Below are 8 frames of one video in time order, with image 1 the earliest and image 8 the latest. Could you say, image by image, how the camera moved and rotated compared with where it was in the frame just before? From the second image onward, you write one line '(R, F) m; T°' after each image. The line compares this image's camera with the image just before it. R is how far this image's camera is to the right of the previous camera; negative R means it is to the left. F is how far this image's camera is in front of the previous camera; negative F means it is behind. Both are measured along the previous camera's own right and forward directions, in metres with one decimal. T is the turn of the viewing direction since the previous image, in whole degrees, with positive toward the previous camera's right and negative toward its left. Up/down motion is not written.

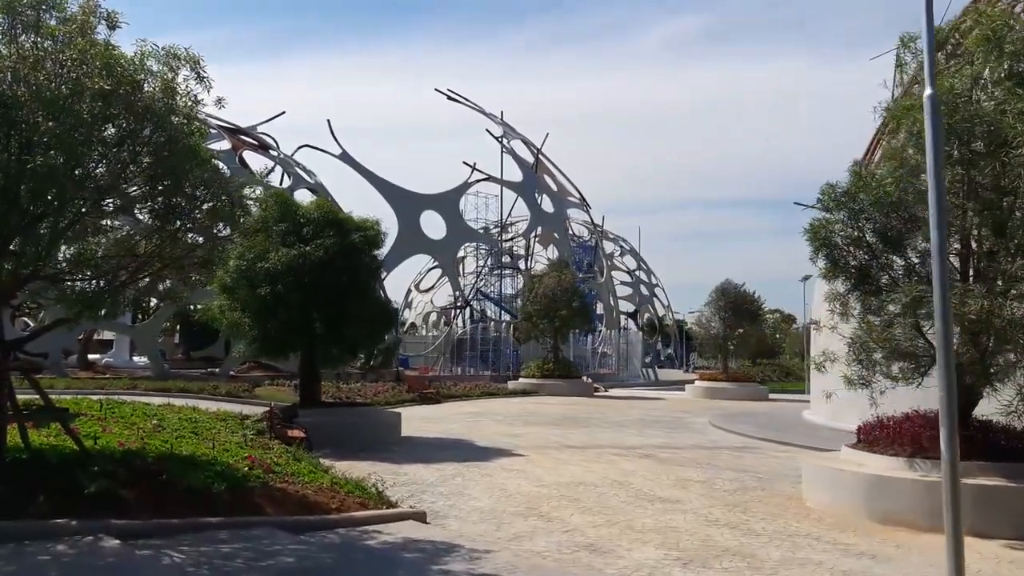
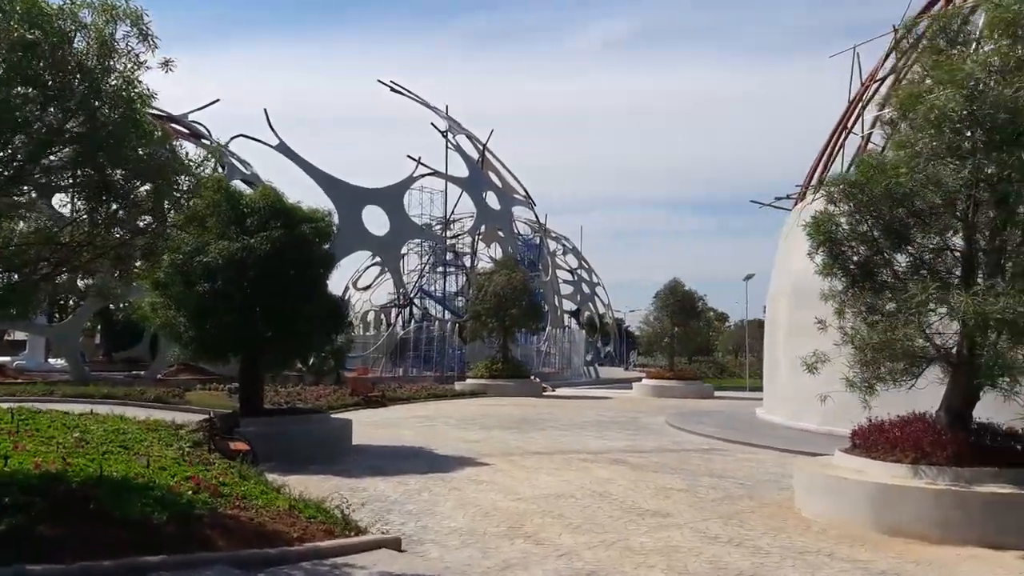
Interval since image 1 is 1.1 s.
(-0.5, +1.0) m; +4°
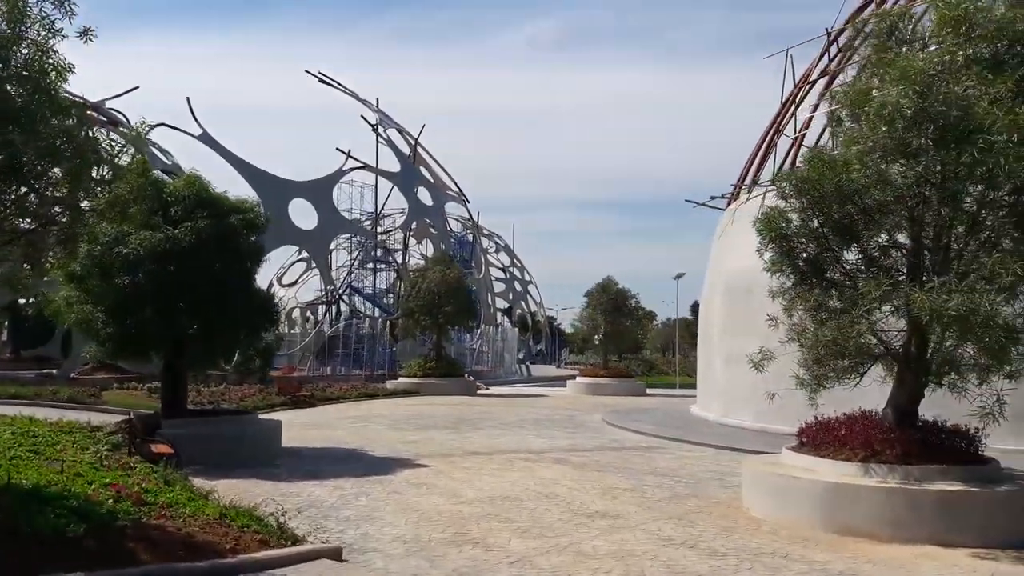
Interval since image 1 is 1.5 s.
(-0.2, +0.4) m; +5°
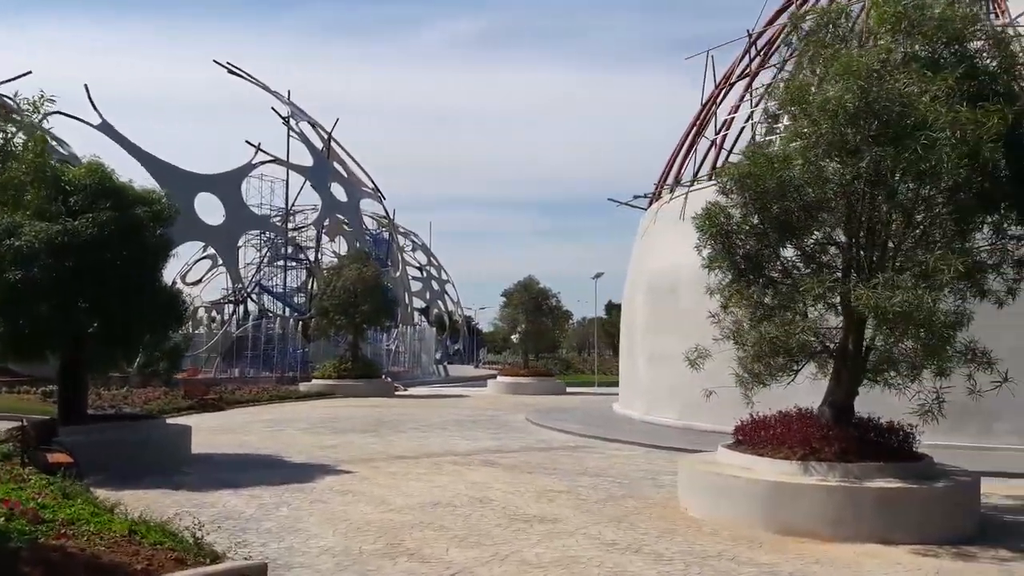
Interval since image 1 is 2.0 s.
(-0.2, +0.4) m; +6°
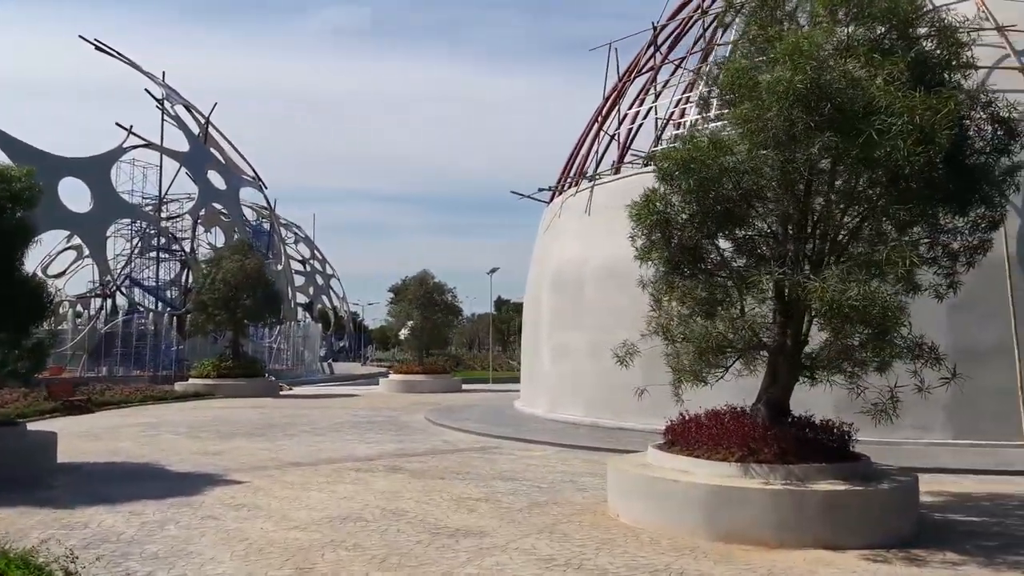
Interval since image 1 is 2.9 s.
(-0.4, +0.9) m; +8°
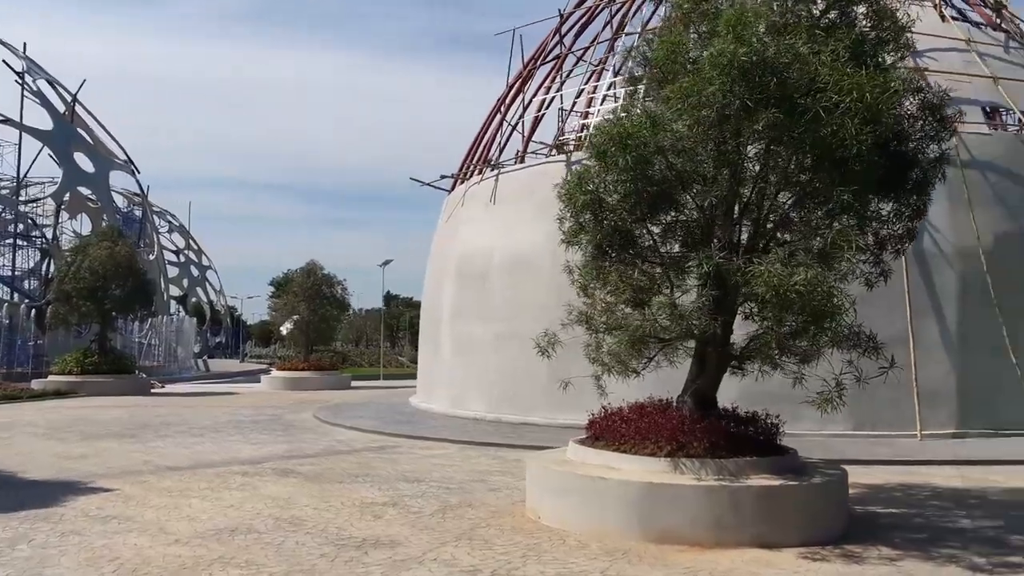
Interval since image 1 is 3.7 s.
(-0.3, +0.8) m; +8°
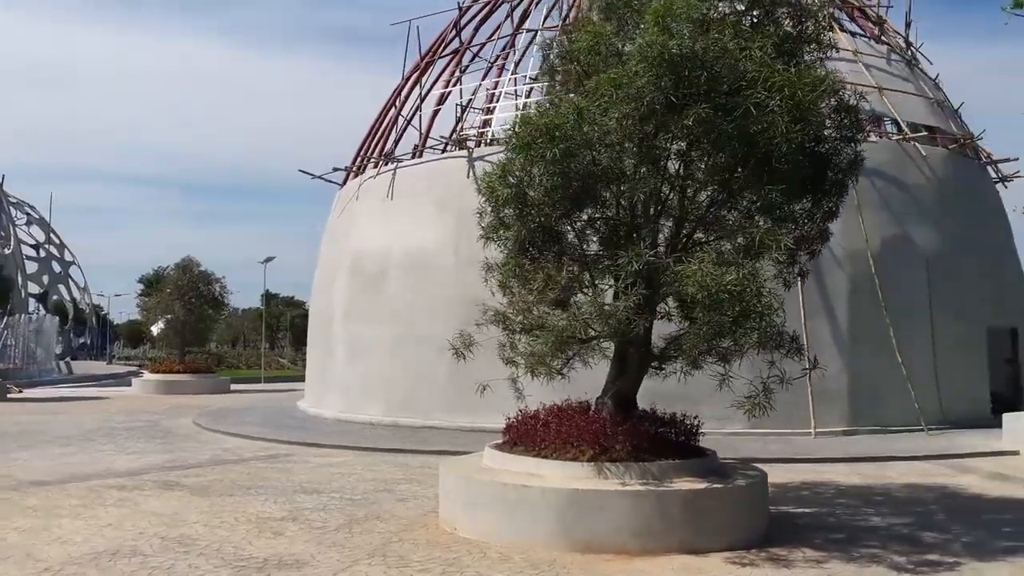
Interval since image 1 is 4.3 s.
(-0.3, +0.5) m; +8°
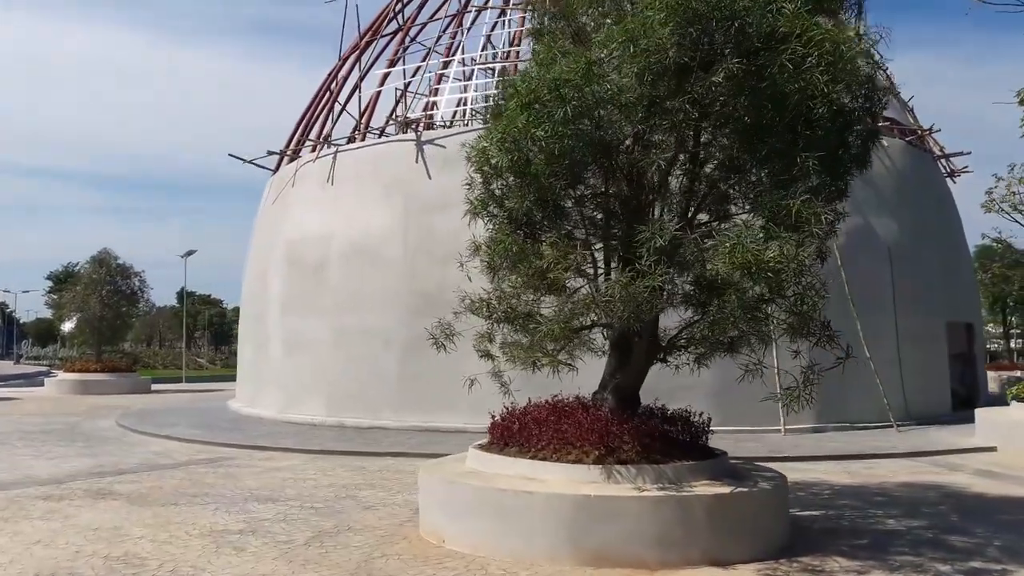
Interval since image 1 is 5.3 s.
(-0.6, +1.0) m; +5°
